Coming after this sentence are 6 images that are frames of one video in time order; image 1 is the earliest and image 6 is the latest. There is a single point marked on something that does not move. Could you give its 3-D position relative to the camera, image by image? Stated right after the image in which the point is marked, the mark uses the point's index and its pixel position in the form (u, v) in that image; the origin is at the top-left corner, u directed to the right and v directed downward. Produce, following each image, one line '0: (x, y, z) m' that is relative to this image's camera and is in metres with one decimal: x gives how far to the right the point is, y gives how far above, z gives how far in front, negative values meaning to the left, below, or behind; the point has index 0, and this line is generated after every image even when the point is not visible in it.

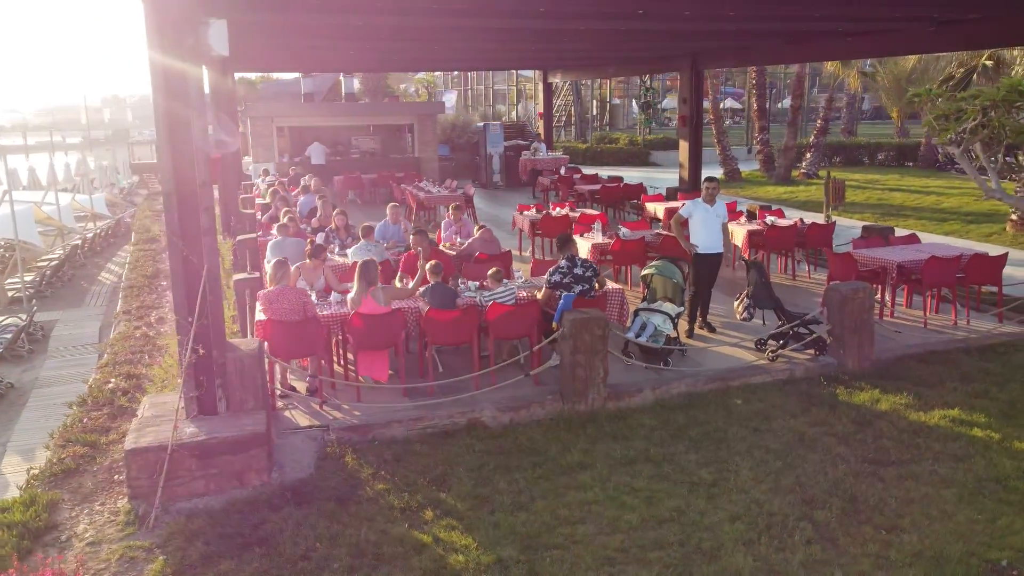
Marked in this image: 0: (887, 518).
0: (+2.0, -1.2, +4.3) m
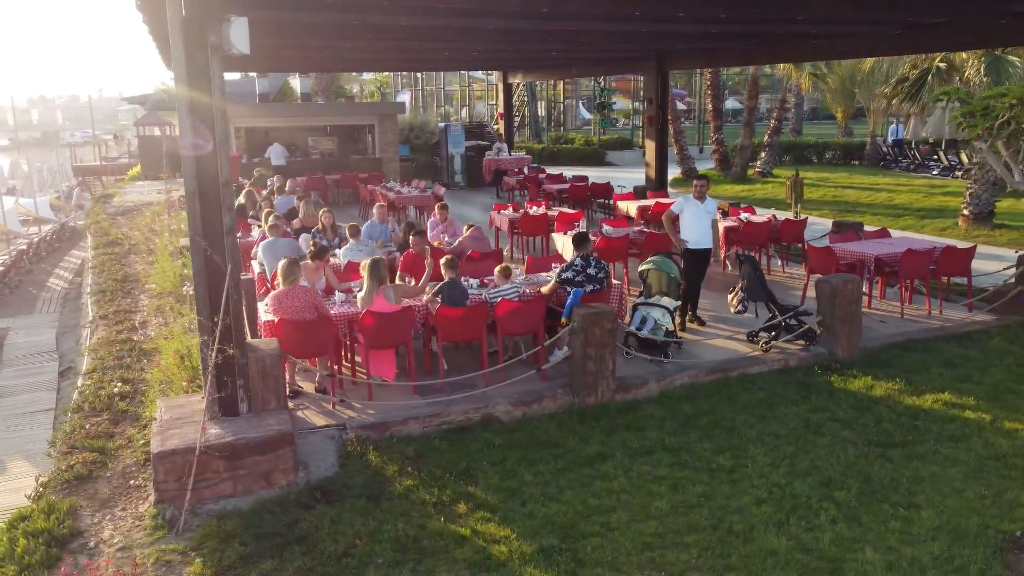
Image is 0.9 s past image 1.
0: (+2.2, -1.2, +4.6) m
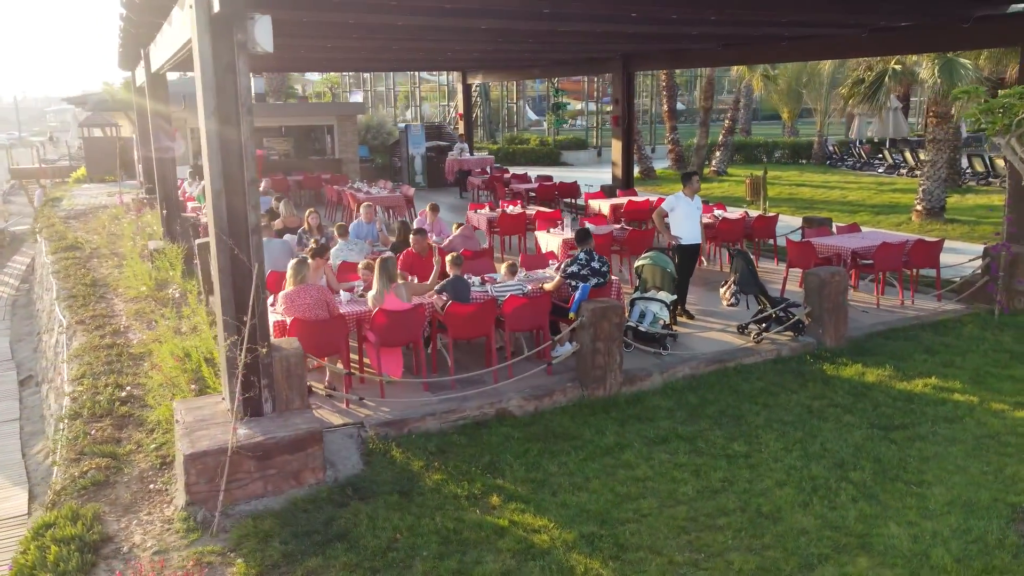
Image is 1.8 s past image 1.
0: (+2.4, -1.1, +4.8) m
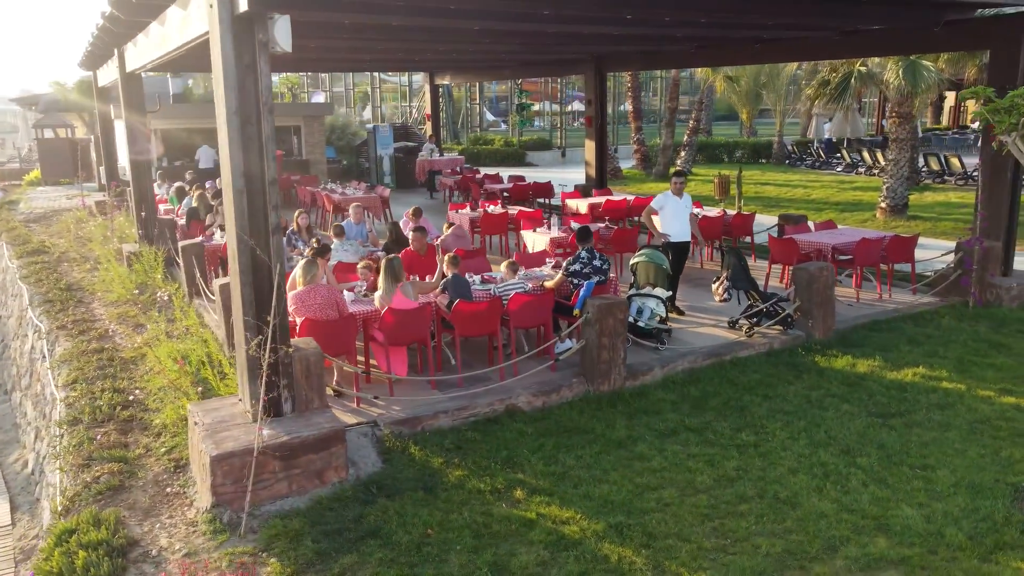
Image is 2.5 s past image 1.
0: (+2.5, -1.1, +5.0) m
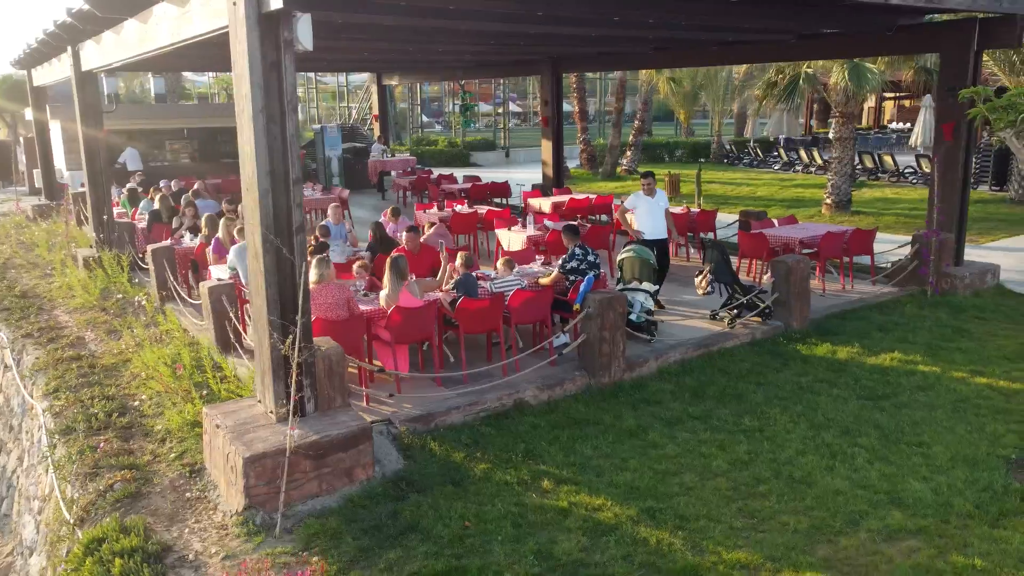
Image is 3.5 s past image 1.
0: (+2.6, -1.0, +5.4) m
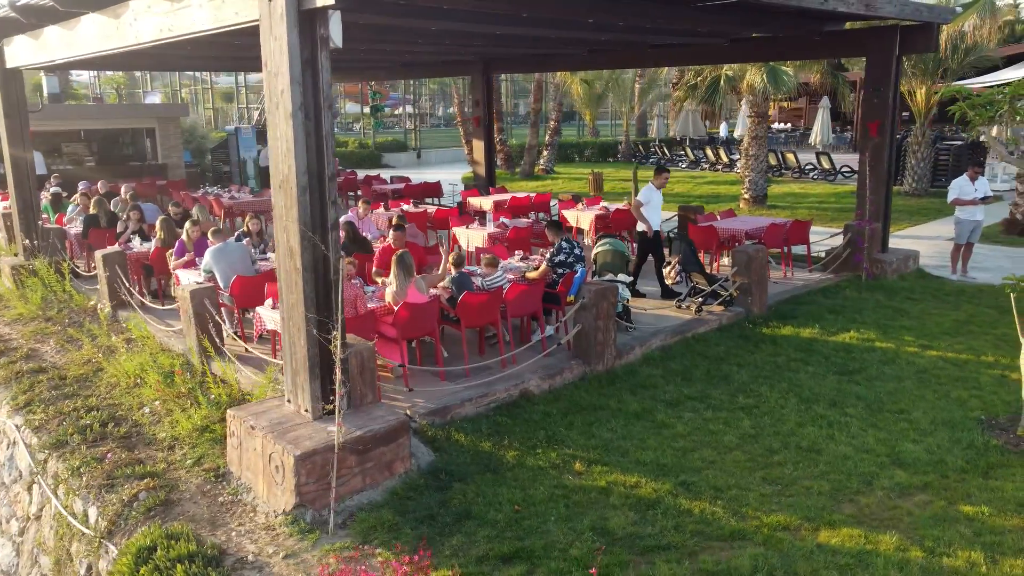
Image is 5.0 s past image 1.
0: (+2.7, -0.8, +5.9) m
